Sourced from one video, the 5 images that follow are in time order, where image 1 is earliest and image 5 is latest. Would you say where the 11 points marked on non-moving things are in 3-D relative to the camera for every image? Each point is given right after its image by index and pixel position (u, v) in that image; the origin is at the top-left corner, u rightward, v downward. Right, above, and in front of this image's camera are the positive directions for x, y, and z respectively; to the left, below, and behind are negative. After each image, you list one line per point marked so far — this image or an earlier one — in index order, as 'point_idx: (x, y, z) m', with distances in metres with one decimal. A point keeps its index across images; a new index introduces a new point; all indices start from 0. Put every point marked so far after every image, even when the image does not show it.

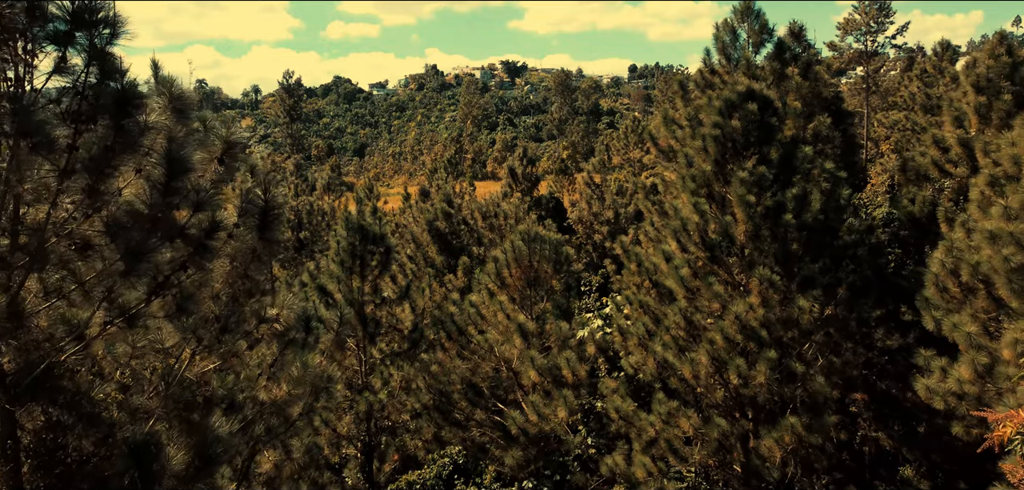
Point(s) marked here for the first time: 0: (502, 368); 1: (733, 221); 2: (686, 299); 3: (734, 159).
0: (-0.2, -2.5, +11.1) m
1: (+3.5, +0.4, +8.9) m
2: (+2.9, -0.9, +9.2) m
3: (+3.7, +1.4, +9.3) m
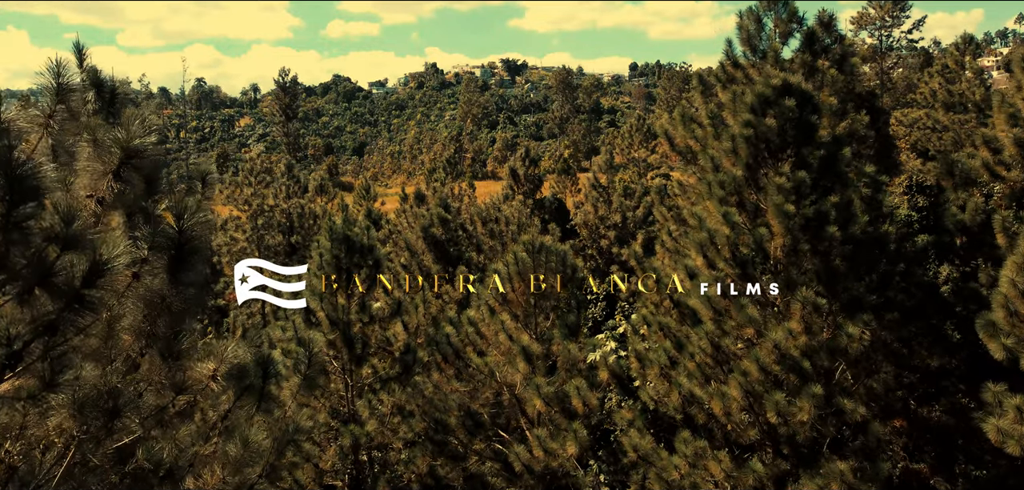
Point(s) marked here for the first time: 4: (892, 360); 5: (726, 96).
0: (-0.1, -2.7, +10.0) m
1: (+3.6, +0.2, +7.8) m
2: (+2.9, -1.1, +8.1) m
3: (+3.7, +1.2, +8.1) m
4: (+5.5, -1.7, +8.0) m
5: (+3.7, +2.6, +9.7) m
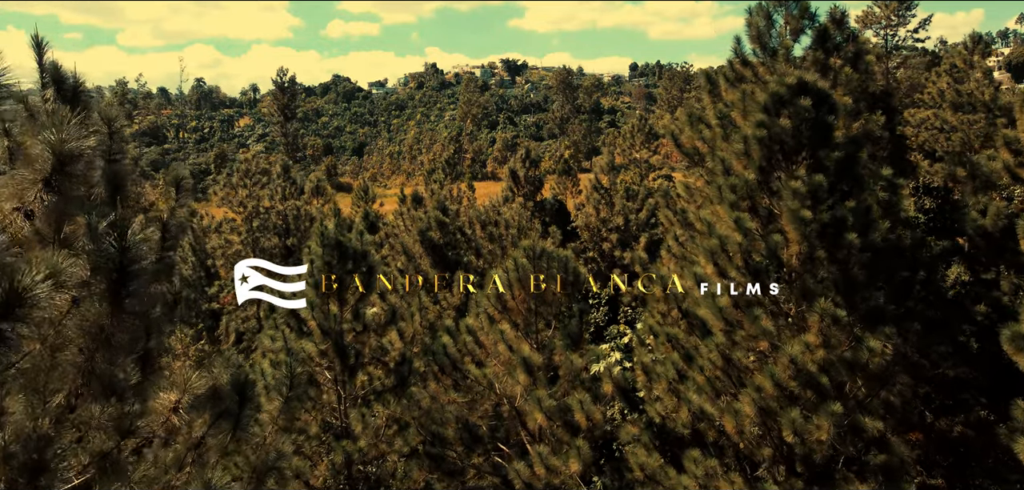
0: (-0.1, -2.8, +9.5) m
1: (+3.6, +0.1, +7.4) m
2: (+2.9, -1.2, +7.6) m
3: (+3.7, +1.1, +7.7) m
4: (+5.5, -1.8, +7.6) m
5: (+3.7, +2.5, +9.3) m
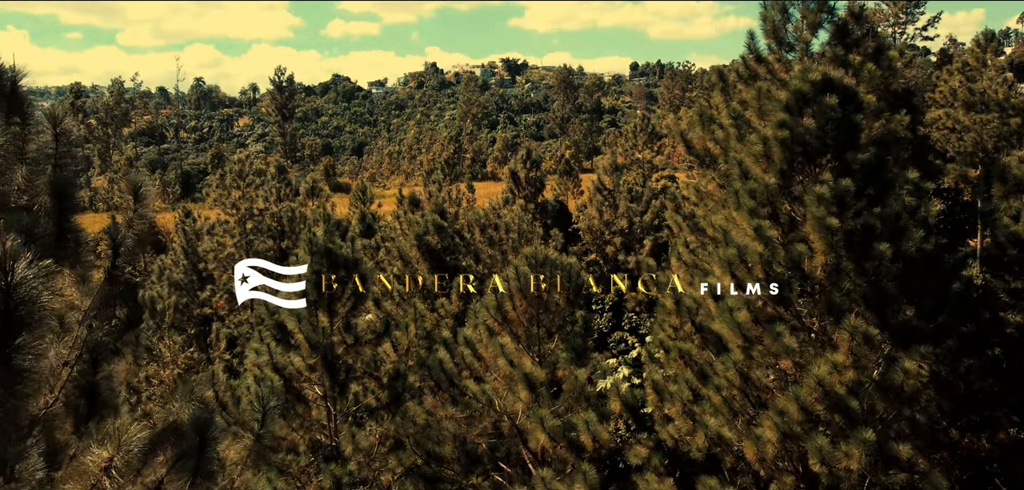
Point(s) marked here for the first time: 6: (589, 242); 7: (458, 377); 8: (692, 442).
0: (-0.1, -2.9, +9.0) m
1: (+3.6, 0.0, +6.8) m
2: (+2.9, -1.3, +7.1) m
3: (+3.7, +1.0, +7.1) m
4: (+5.5, -1.9, +7.0) m
5: (+3.8, +2.4, +8.7) m
6: (+2.7, +0.1, +19.6) m
7: (-0.9, -2.2, +9.2) m
8: (+2.4, -2.6, +7.4) m
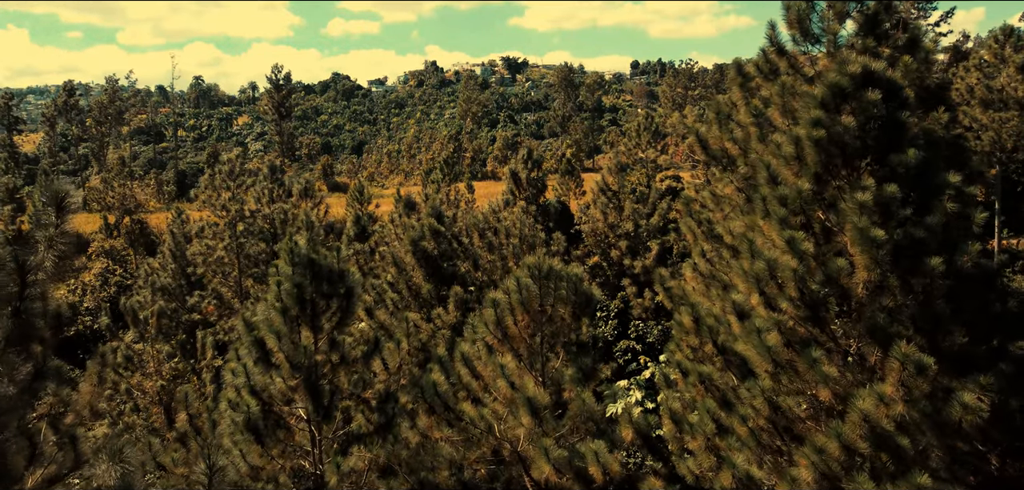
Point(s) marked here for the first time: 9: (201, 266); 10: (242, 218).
0: (-0.1, -3.1, +8.2) m
1: (+3.6, -0.2, +6.0) m
2: (+2.9, -1.5, +6.3) m
3: (+3.8, +0.8, +6.4) m
4: (+5.5, -2.0, +6.3) m
5: (+3.8, +2.2, +8.0) m
6: (+2.7, 0.0, +18.8) m
7: (-0.9, -2.3, +8.5) m
8: (+2.4, -2.7, +6.6) m
9: (-10.9, -0.8, +19.6) m
10: (-9.5, +1.0, +19.5) m
